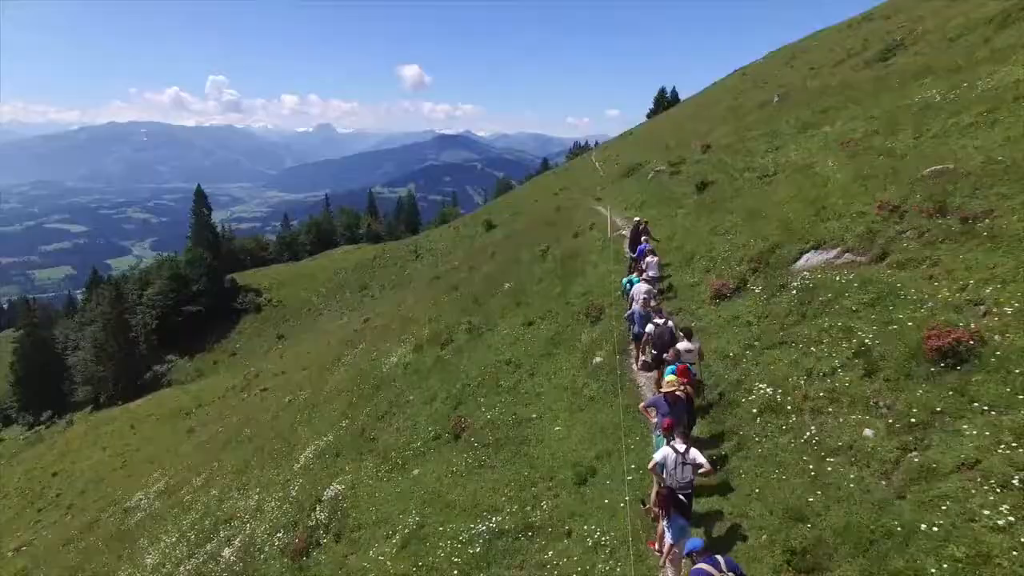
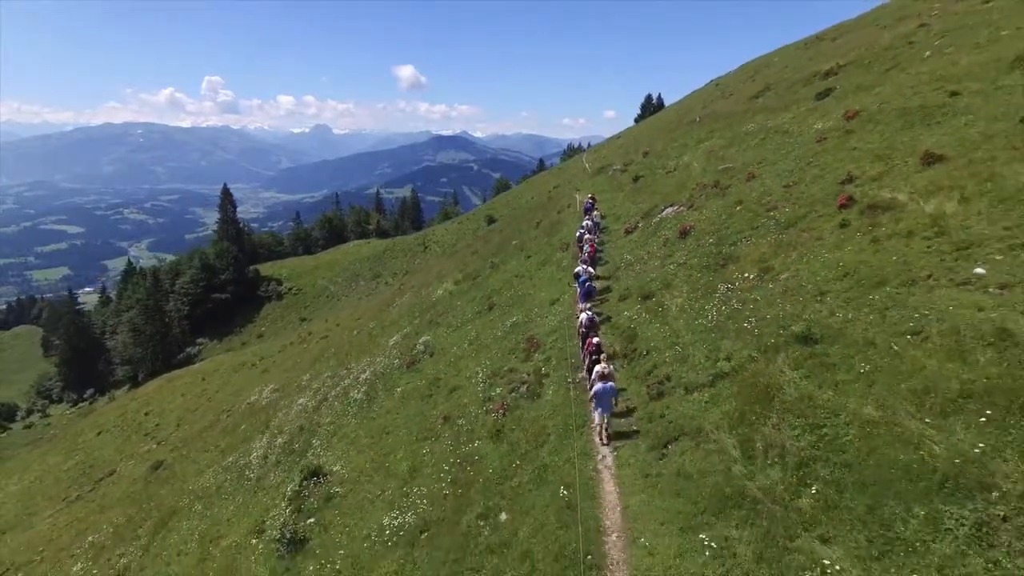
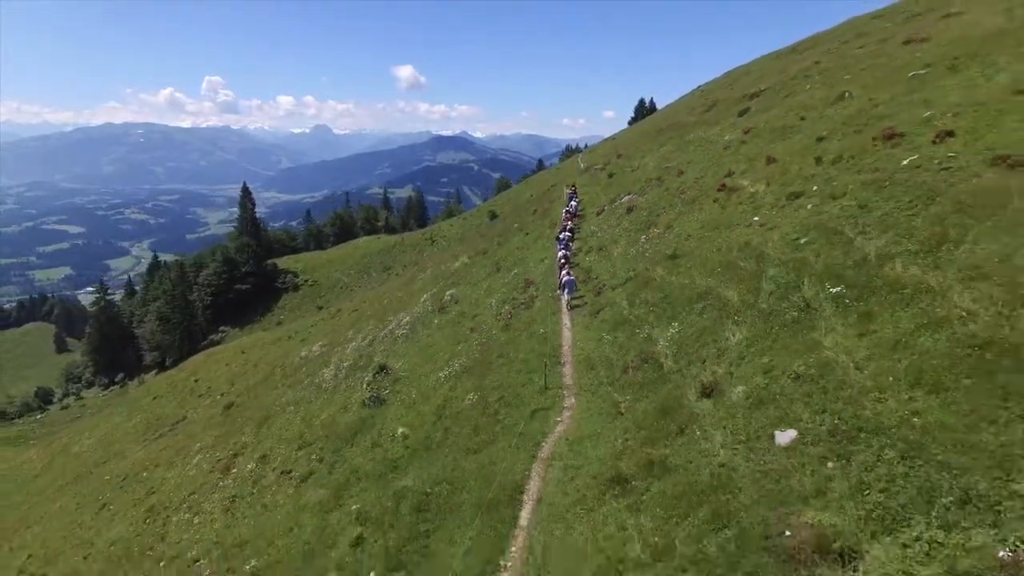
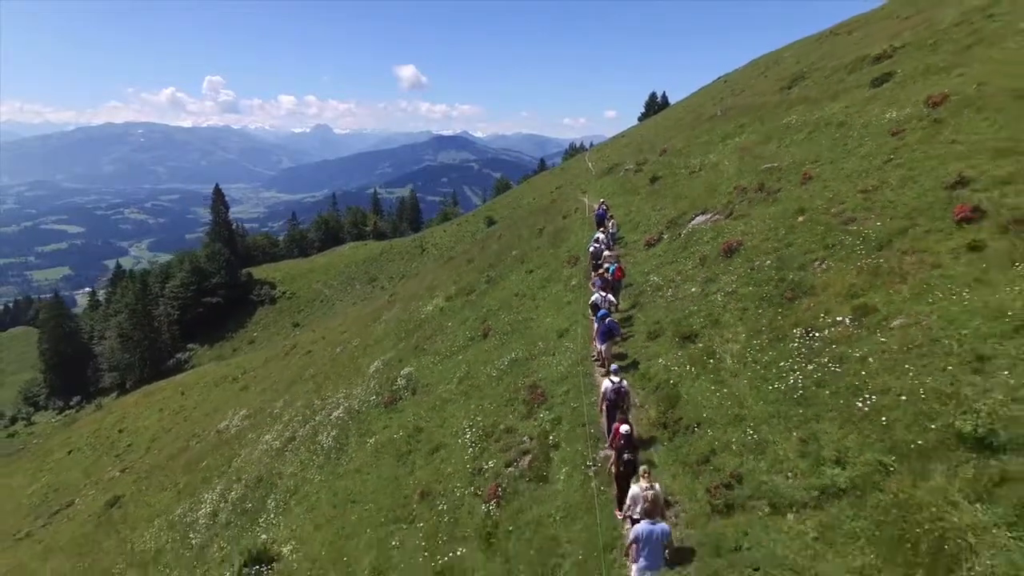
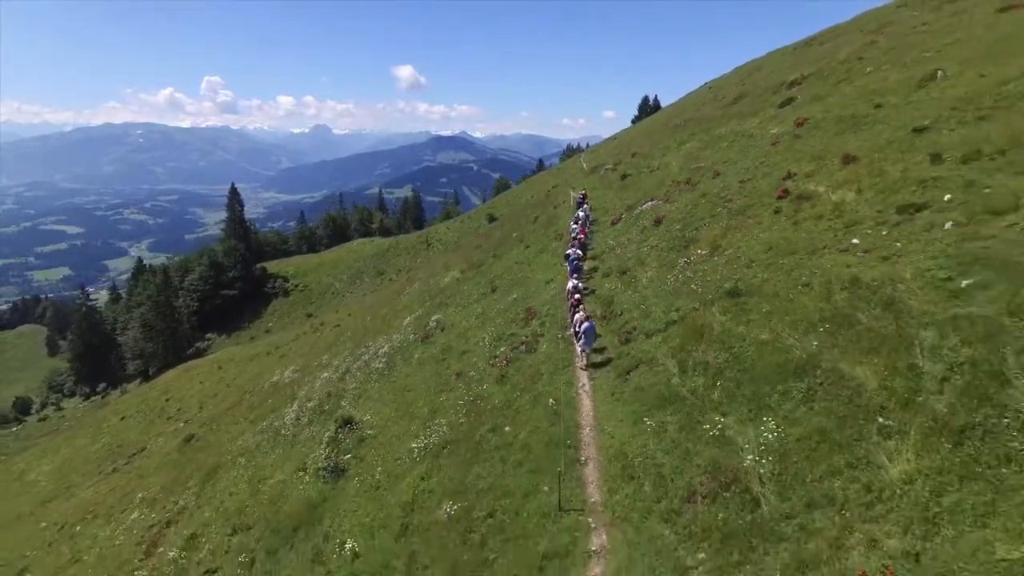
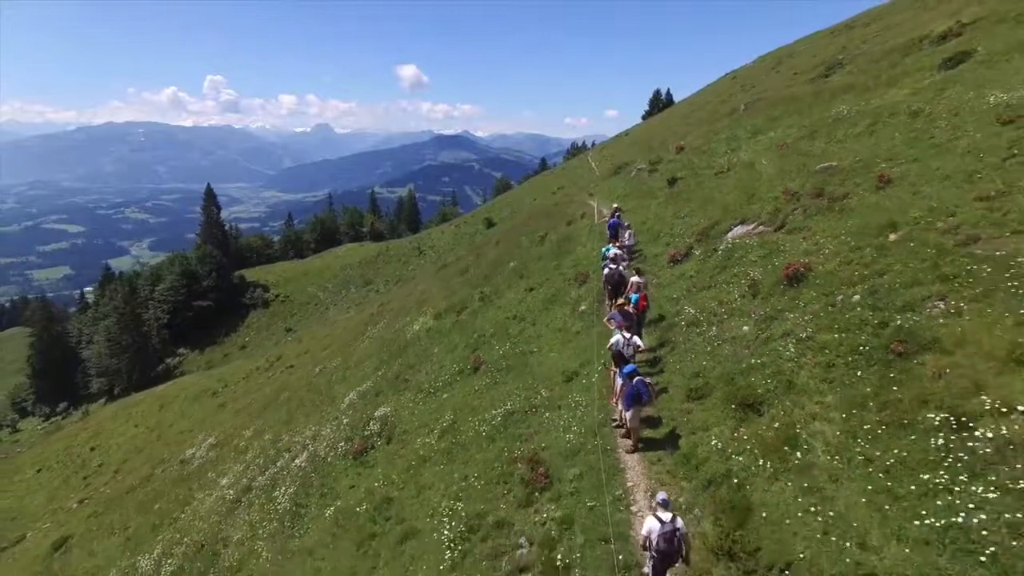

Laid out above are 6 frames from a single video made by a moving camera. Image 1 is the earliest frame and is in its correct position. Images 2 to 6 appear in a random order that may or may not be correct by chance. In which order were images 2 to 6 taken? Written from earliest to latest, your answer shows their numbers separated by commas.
6, 4, 2, 5, 3
